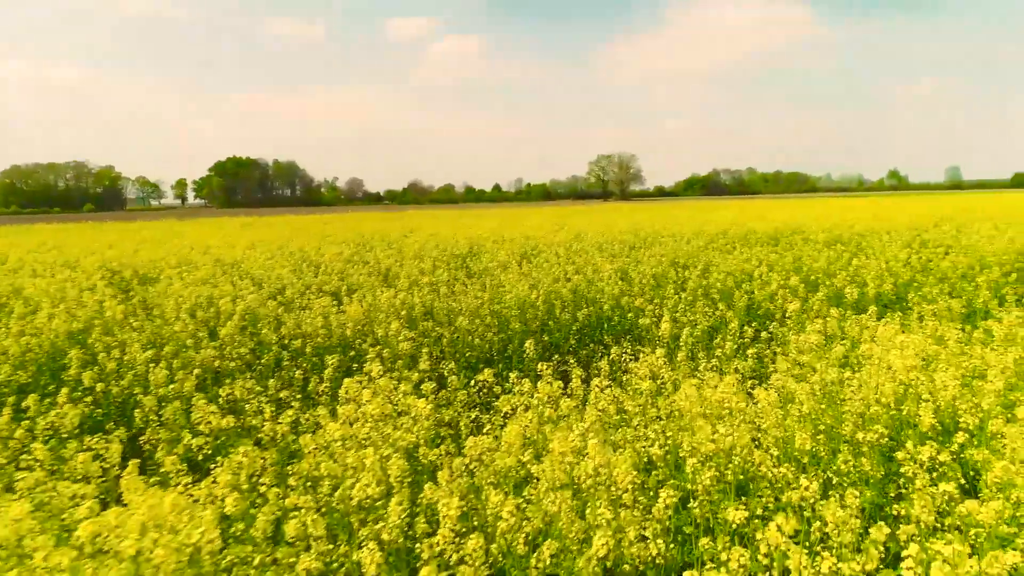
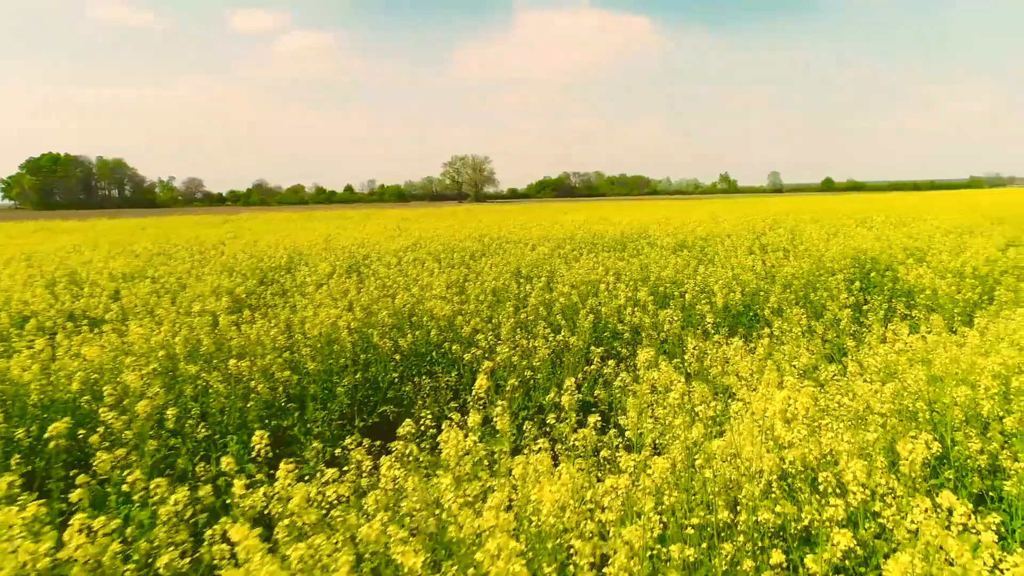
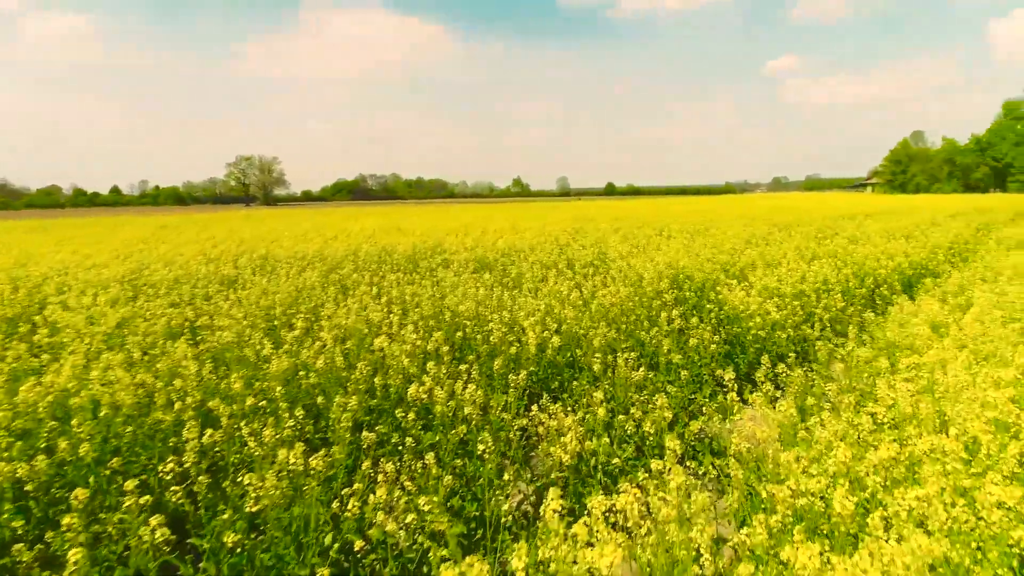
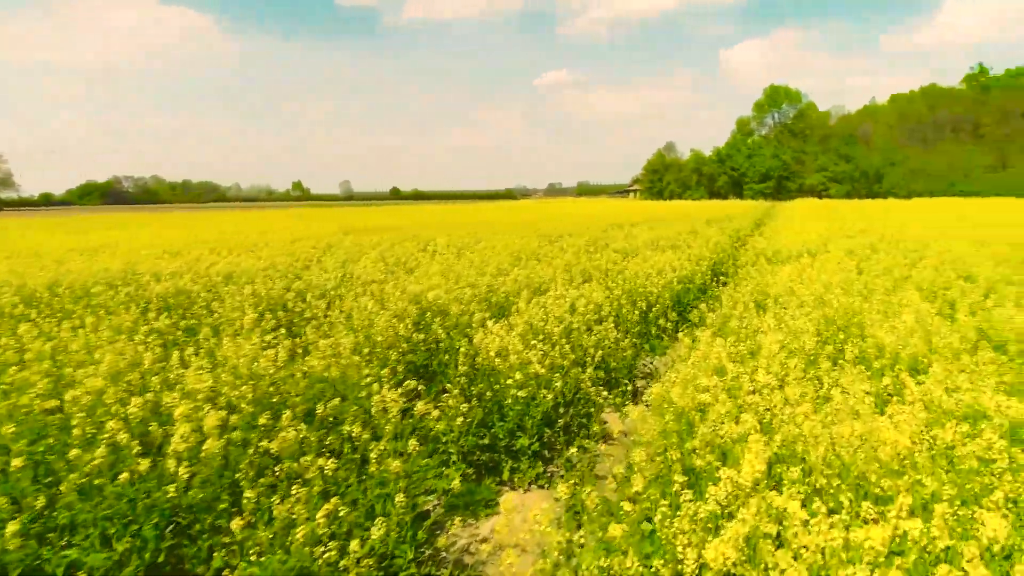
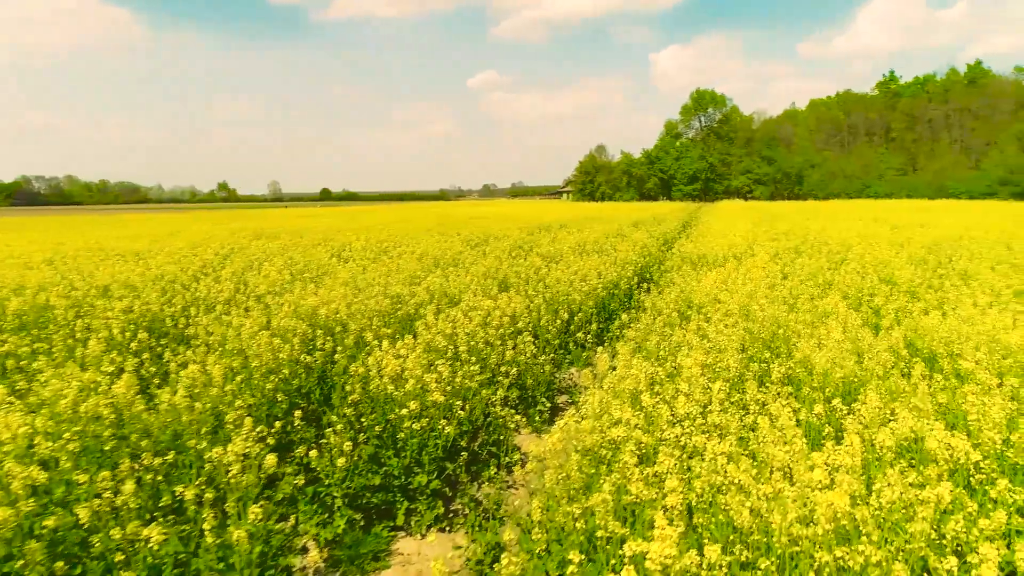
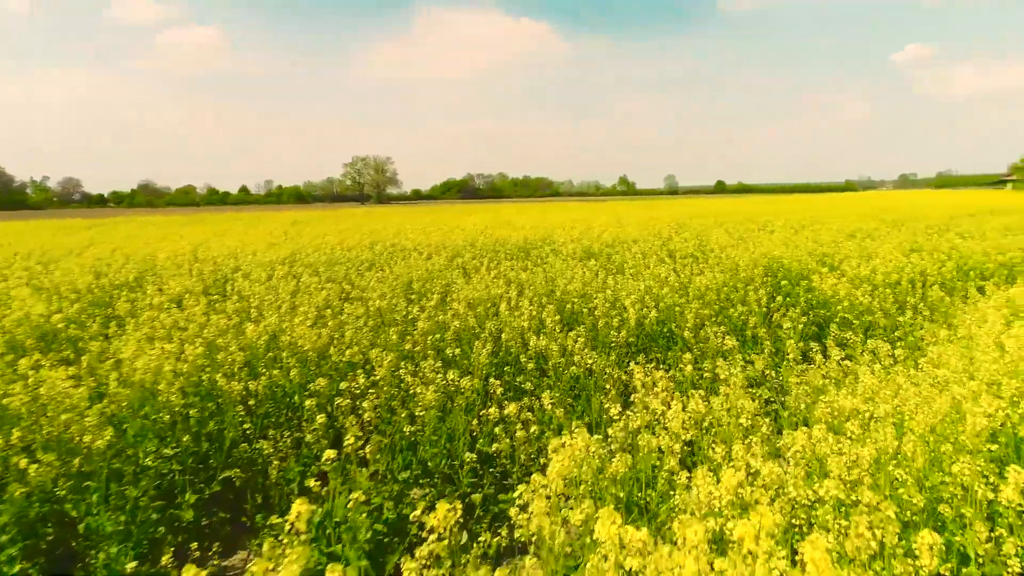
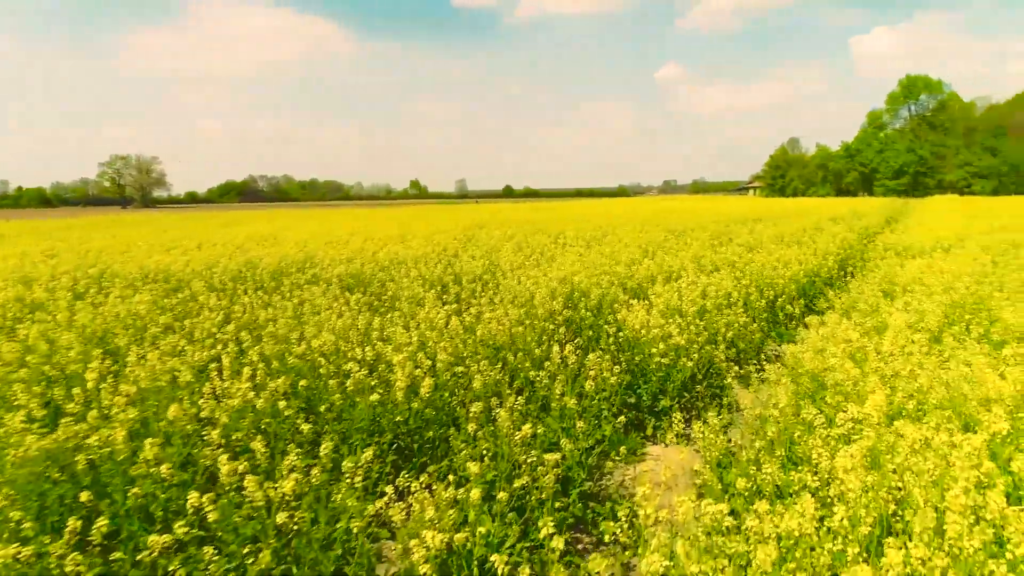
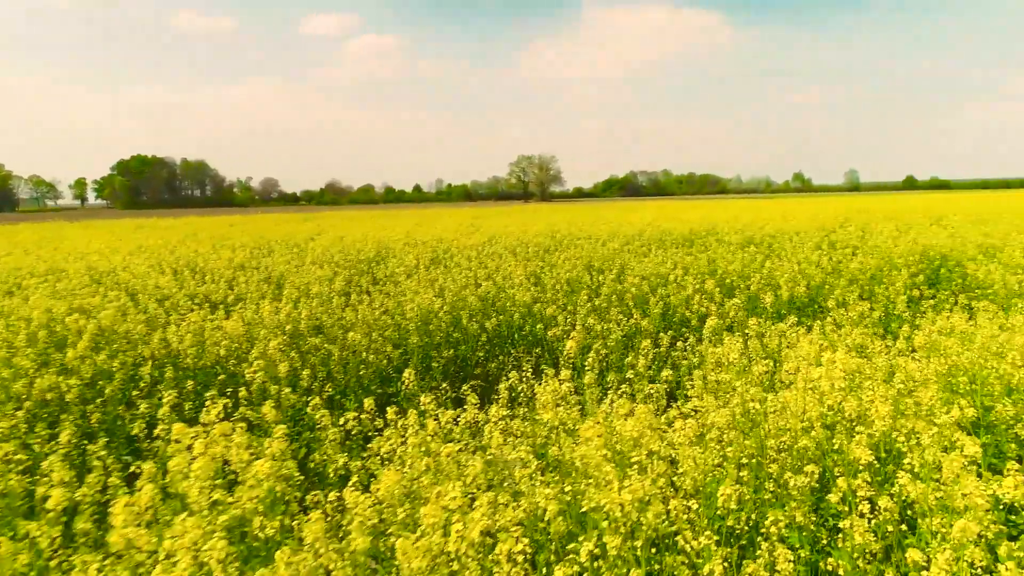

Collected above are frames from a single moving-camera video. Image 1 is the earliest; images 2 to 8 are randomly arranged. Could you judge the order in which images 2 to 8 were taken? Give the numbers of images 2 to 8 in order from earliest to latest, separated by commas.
8, 2, 6, 3, 7, 4, 5
